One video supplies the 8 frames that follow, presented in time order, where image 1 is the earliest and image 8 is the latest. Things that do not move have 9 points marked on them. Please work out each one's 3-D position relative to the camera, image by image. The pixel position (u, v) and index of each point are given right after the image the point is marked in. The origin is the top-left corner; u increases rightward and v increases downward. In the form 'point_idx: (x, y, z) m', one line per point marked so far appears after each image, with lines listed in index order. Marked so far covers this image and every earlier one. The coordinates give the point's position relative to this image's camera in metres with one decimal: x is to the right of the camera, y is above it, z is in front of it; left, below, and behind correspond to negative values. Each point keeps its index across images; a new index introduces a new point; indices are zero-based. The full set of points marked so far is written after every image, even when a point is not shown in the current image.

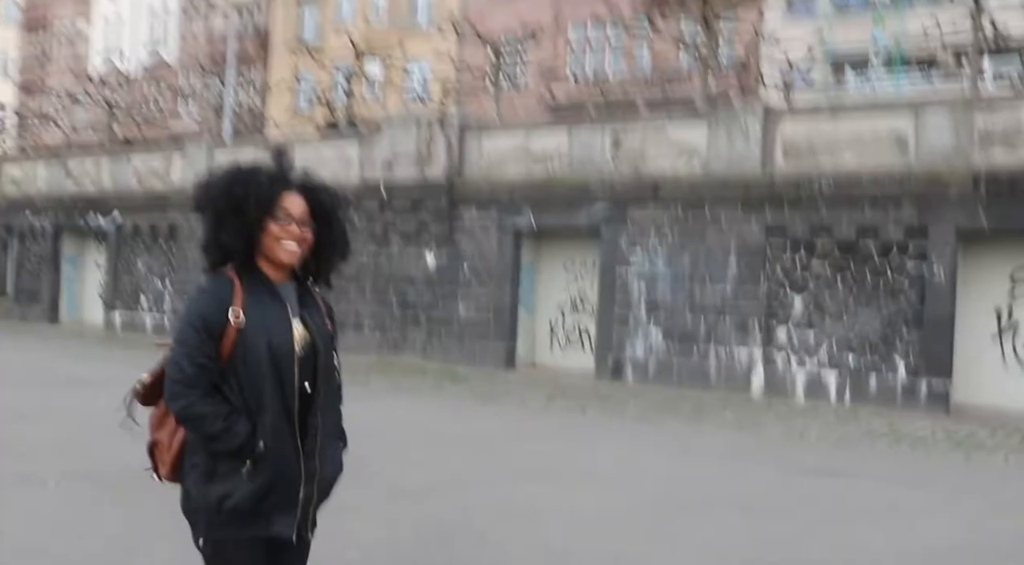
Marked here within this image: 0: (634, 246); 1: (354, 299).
0: (+1.9, +0.5, +16.4) m
1: (-2.9, -0.3, +19.7) m
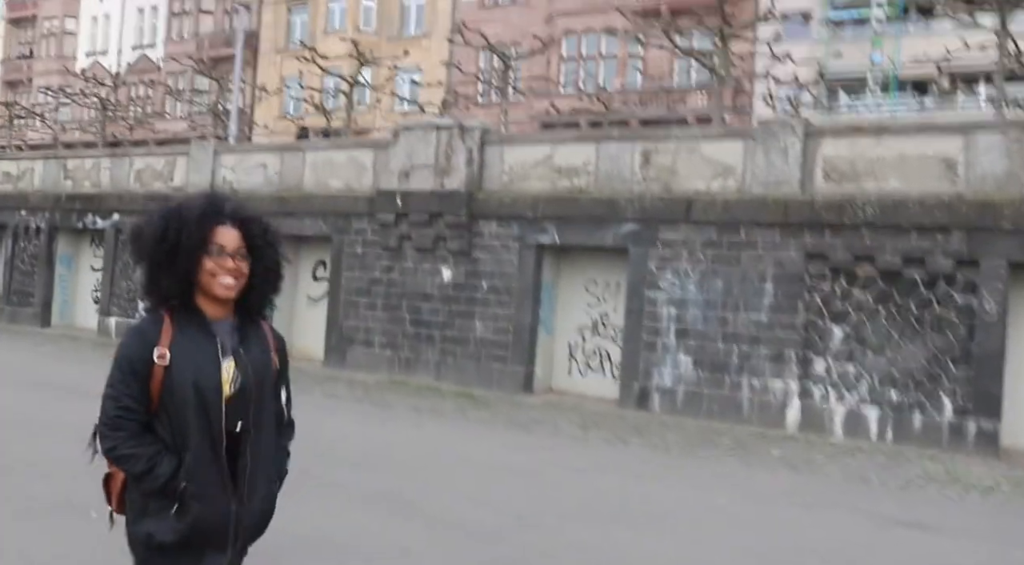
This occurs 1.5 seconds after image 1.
0: (+2.3, +0.2, +15.8) m
1: (-2.6, -0.6, +19.0) m
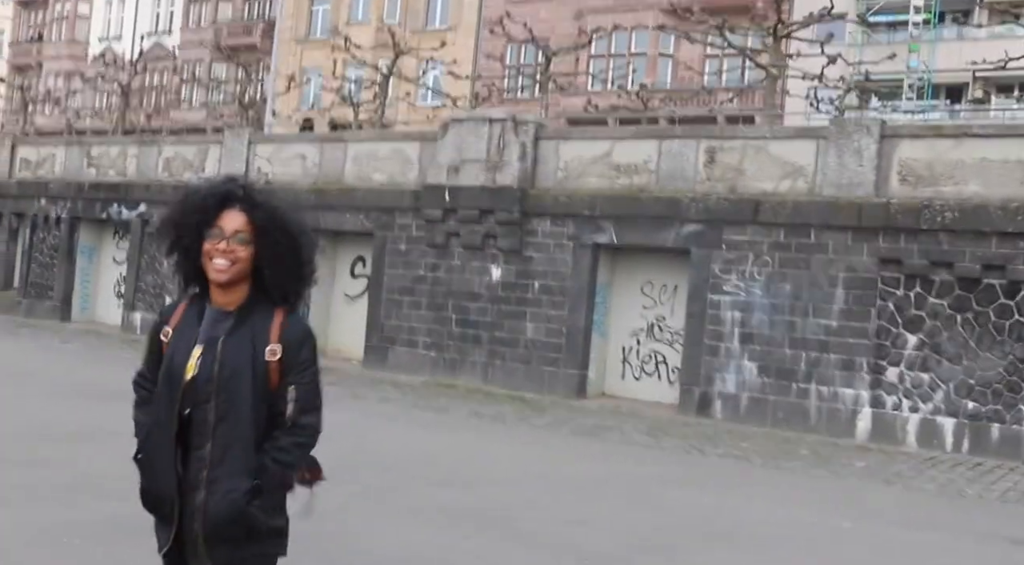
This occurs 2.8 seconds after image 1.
0: (+3.1, +0.1, +15.2) m
1: (-1.8, -0.5, +18.5) m
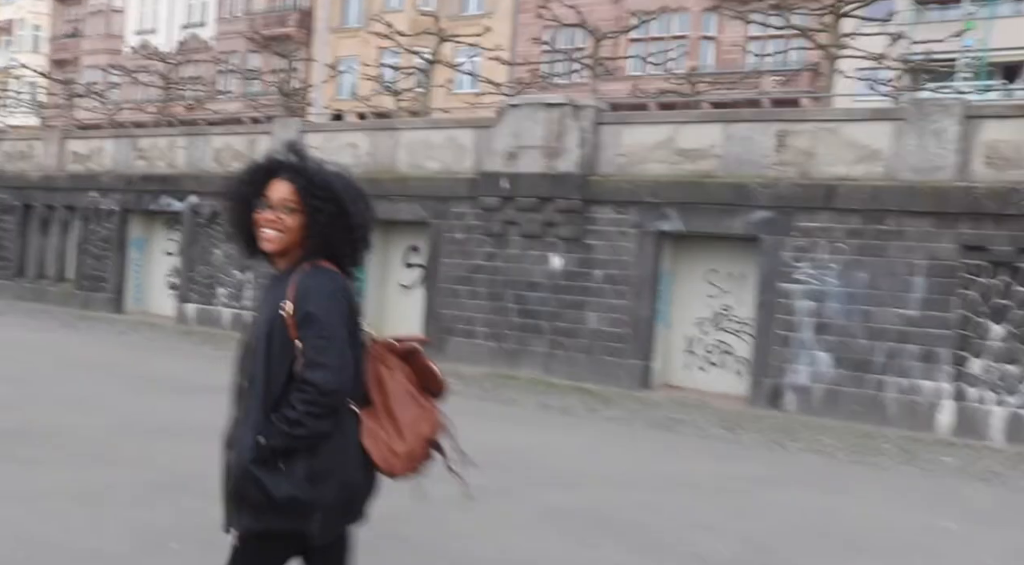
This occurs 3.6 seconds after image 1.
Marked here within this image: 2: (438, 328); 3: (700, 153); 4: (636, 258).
0: (+4.0, +0.3, +14.8) m
1: (-0.8, -0.4, +18.1) m
2: (-1.3, -0.8, +18.5) m
3: (+2.8, +1.9, +15.7) m
4: (+1.9, +0.4, +16.3) m
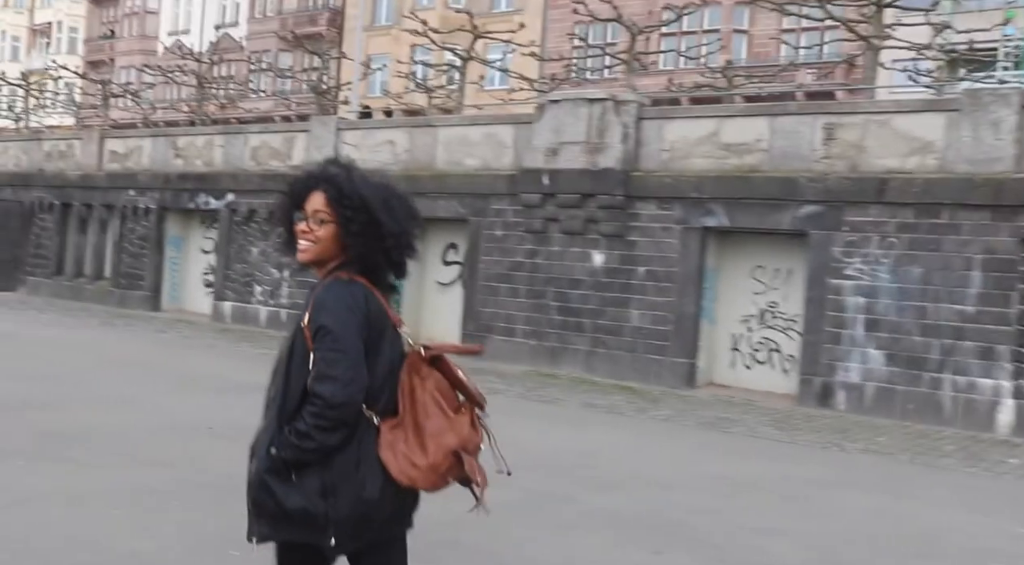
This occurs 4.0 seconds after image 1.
0: (+4.6, +0.4, +14.4) m
1: (-0.1, -0.3, +17.9) m
2: (-0.6, -0.8, +18.3) m
3: (+3.4, +2.0, +15.4) m
4: (+2.5, +0.4, +16.0) m
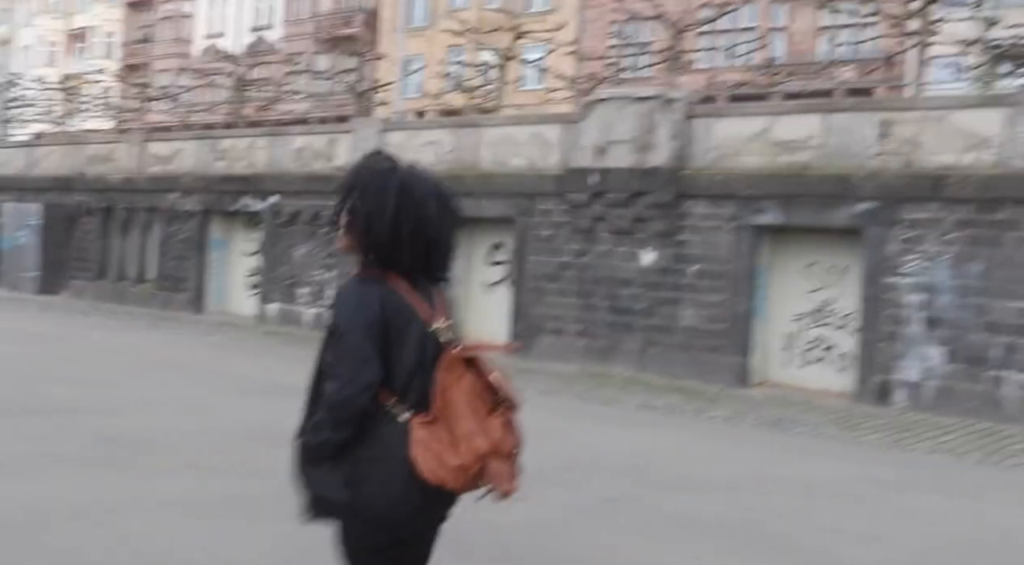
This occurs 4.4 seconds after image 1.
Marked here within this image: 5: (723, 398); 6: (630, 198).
0: (+5.3, +0.4, +14.2) m
1: (+0.7, -0.3, +17.9) m
2: (+0.2, -0.8, +18.2) m
3: (+4.1, +2.0, +15.3) m
4: (+3.3, +0.4, +15.9) m
5: (+2.8, -1.6, +14.3) m
6: (+1.9, +1.4, +17.0) m
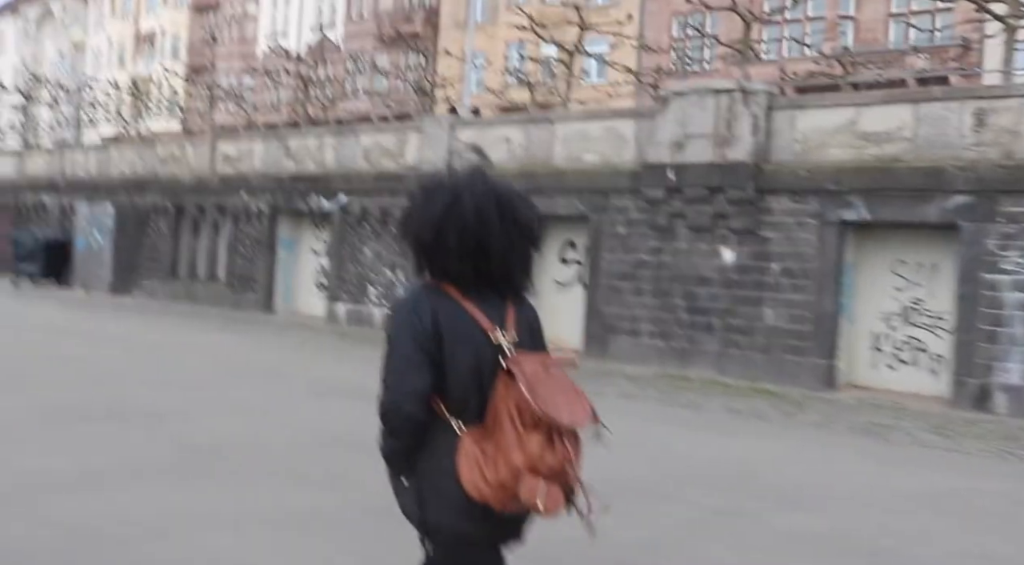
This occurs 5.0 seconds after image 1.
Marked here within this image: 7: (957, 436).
0: (+6.4, +0.4, +13.5) m
1: (+1.9, -0.3, +17.4) m
2: (+1.5, -0.7, +17.8) m
3: (+5.2, +2.0, +14.6) m
4: (+4.4, +0.5, +15.3) m
5: (+3.9, -1.5, +13.8) m
6: (+3.0, +1.4, +16.5) m
7: (+4.9, -1.7, +11.6) m
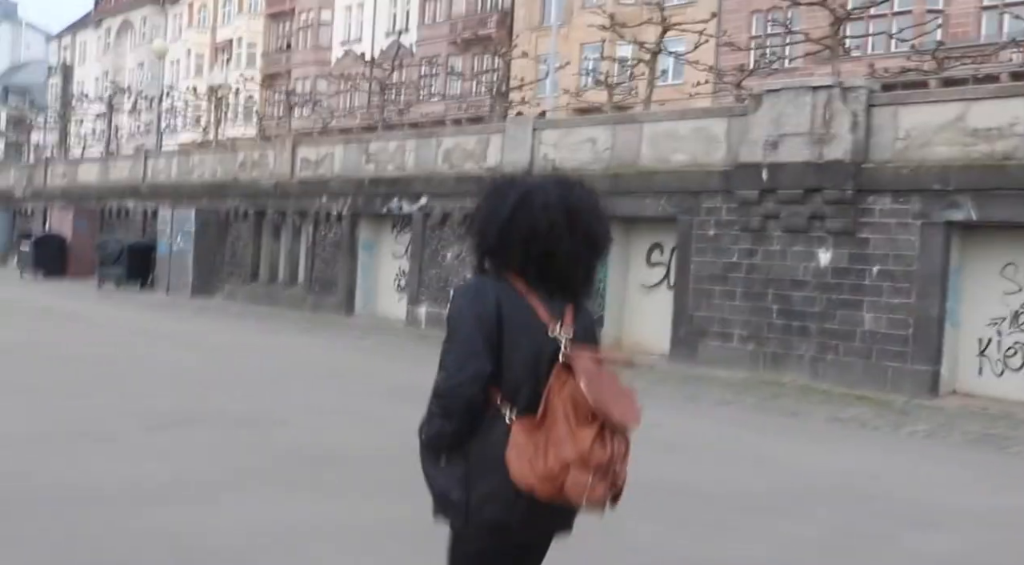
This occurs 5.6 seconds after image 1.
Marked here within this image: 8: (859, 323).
0: (+7.5, +0.4, +12.8) m
1: (+3.4, -0.3, +17.0) m
2: (+2.9, -0.8, +17.4) m
3: (+6.4, +2.0, +14.0) m
4: (+5.7, +0.4, +14.6) m
5: (+5.0, -1.6, +13.2) m
6: (+4.4, +1.3, +15.9) m
7: (+5.9, -1.7, +10.9) m
8: (+5.0, -0.6, +15.2) m
